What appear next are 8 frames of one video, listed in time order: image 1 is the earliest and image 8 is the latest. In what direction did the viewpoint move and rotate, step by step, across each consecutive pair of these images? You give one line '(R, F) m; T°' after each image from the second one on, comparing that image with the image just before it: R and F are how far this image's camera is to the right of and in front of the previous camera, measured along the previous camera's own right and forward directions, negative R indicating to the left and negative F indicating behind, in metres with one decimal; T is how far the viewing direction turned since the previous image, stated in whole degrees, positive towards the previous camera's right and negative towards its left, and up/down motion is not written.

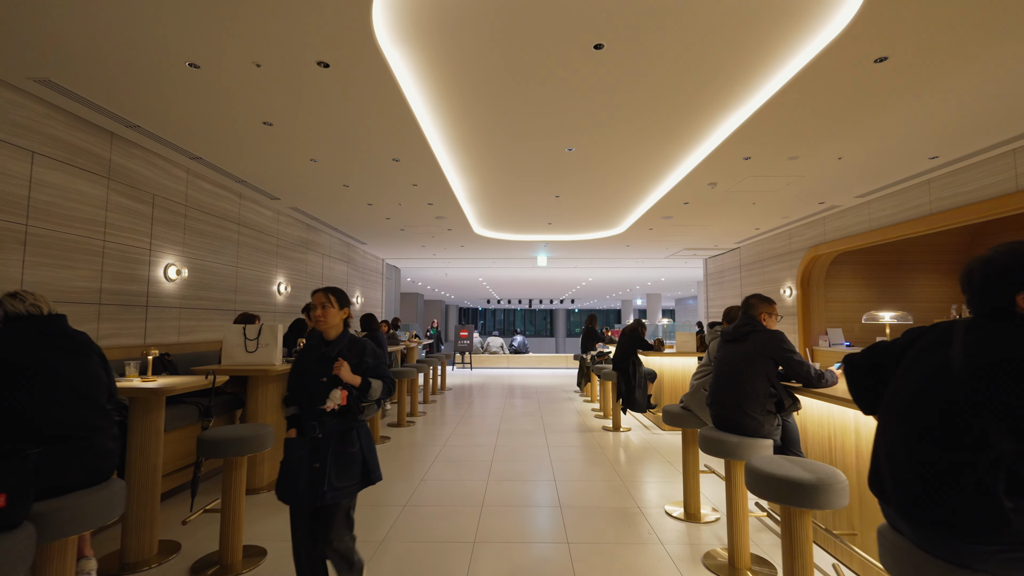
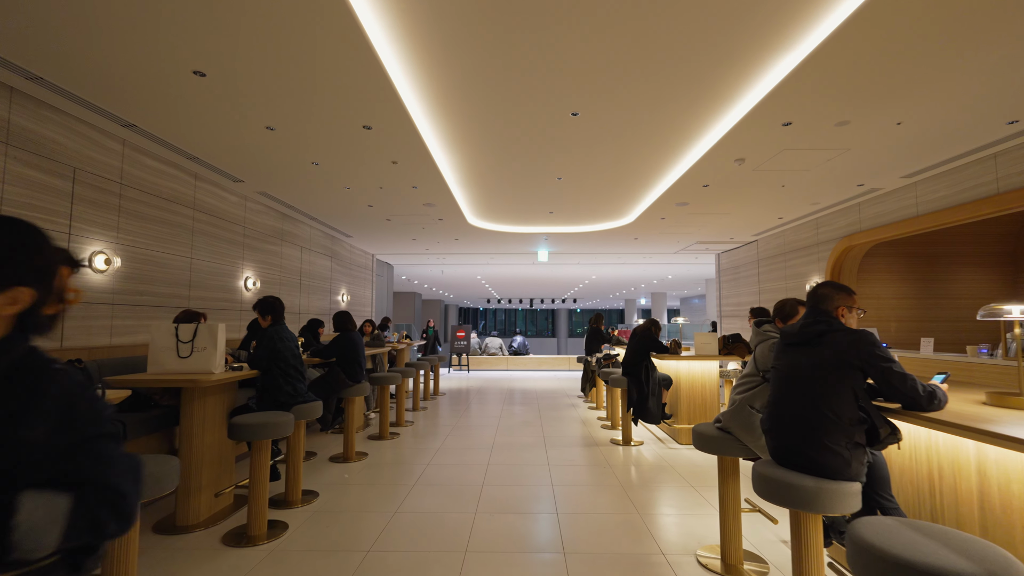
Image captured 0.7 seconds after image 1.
(+0.1, +0.8) m; 0°
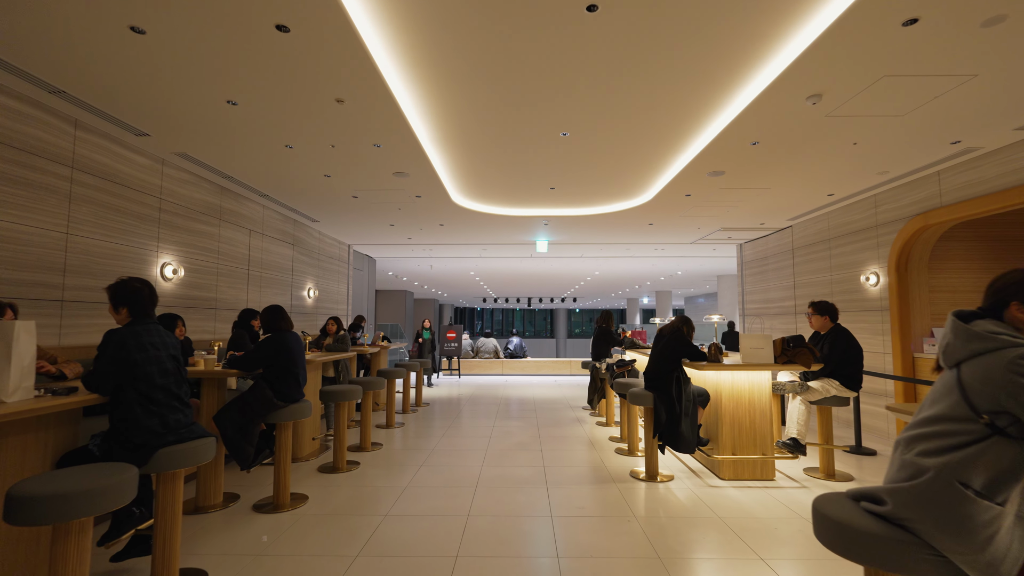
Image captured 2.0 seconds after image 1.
(+0.1, +1.4) m; 0°
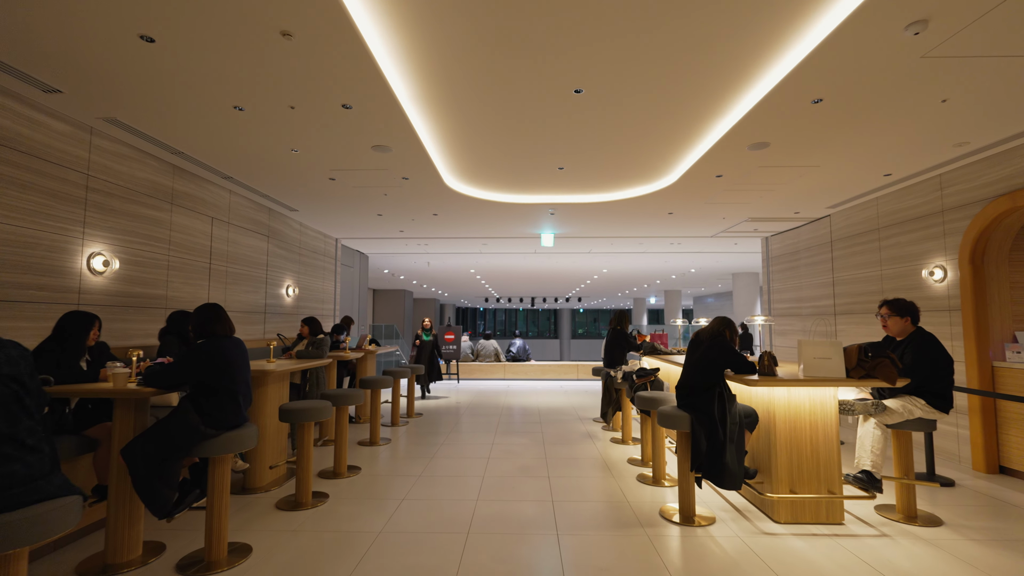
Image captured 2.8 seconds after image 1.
(0.0, +0.9) m; 0°
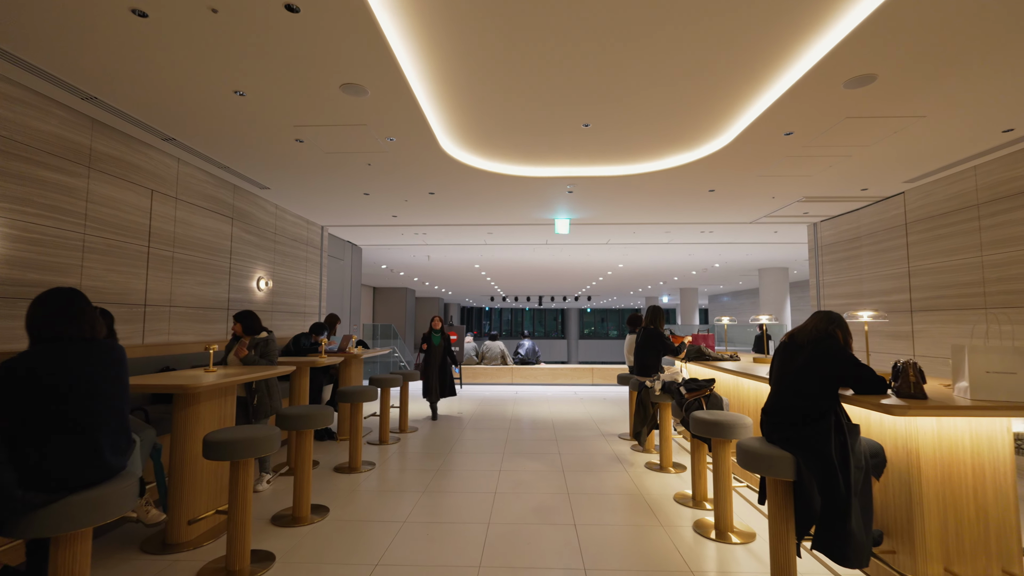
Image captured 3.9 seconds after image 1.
(-0.1, +1.2) m; -1°
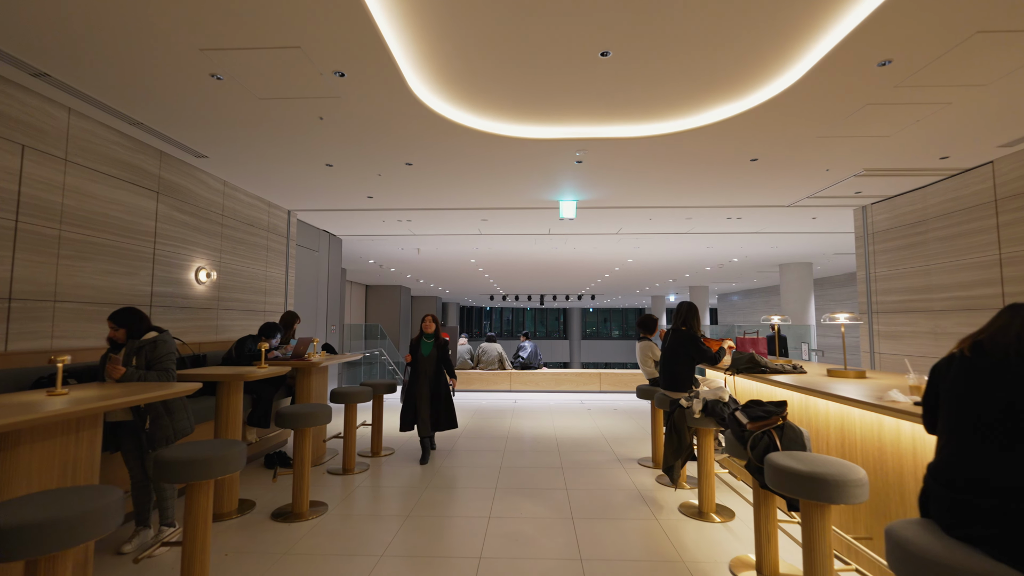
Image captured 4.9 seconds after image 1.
(+0.1, +1.2) m; 0°
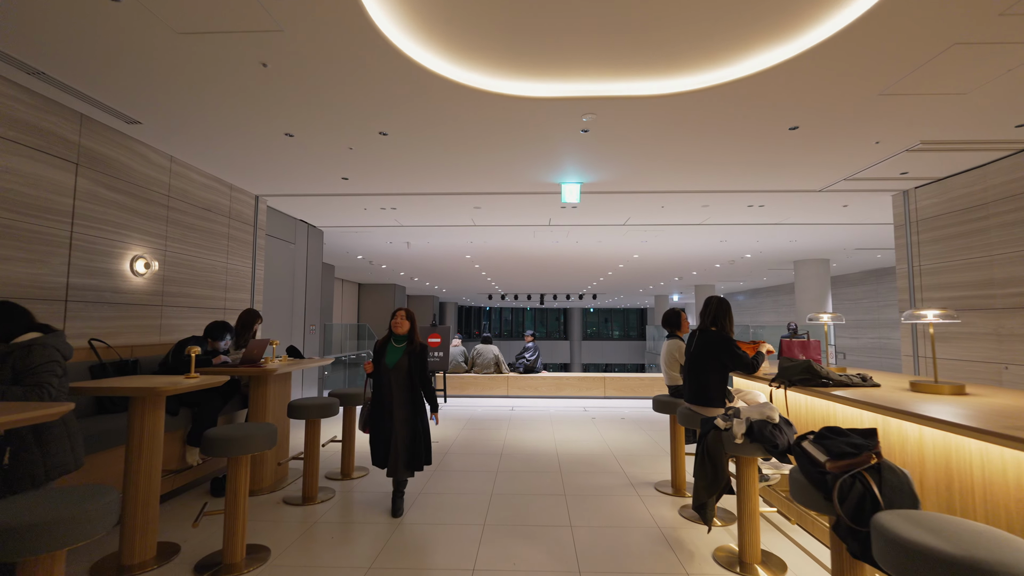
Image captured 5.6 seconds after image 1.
(+0.1, +0.8) m; 0°
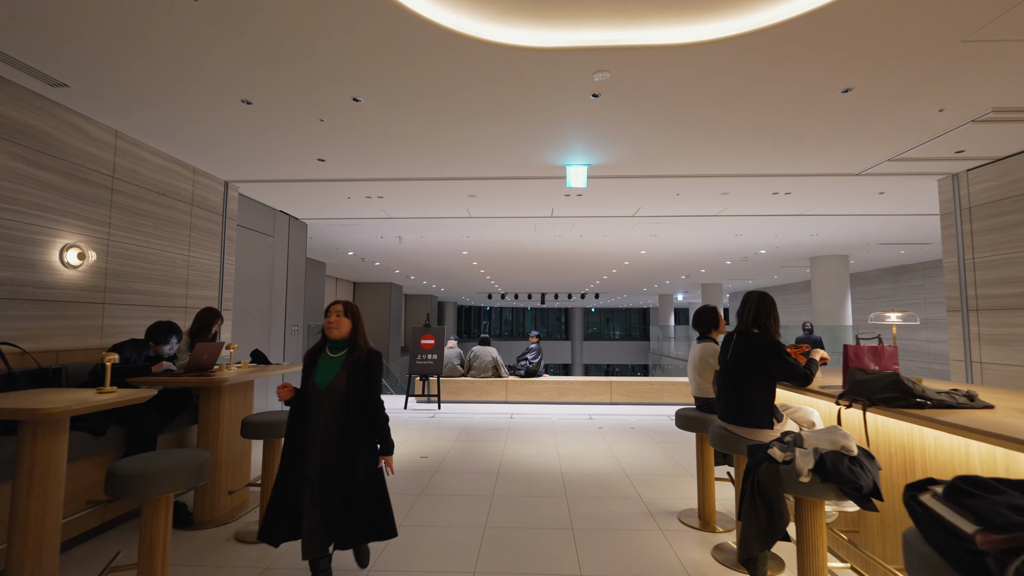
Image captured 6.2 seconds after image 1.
(0.0, +0.7) m; 0°
